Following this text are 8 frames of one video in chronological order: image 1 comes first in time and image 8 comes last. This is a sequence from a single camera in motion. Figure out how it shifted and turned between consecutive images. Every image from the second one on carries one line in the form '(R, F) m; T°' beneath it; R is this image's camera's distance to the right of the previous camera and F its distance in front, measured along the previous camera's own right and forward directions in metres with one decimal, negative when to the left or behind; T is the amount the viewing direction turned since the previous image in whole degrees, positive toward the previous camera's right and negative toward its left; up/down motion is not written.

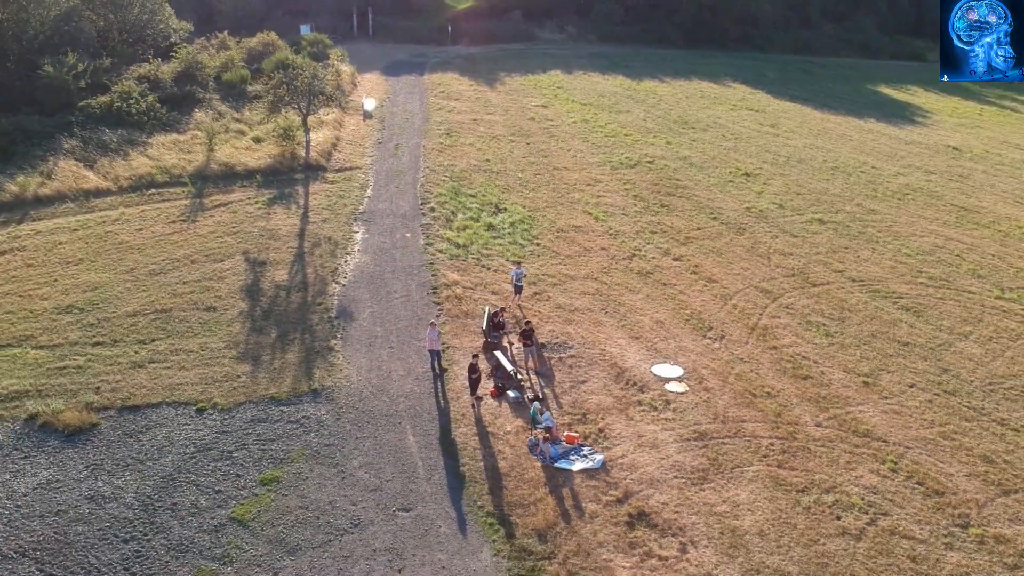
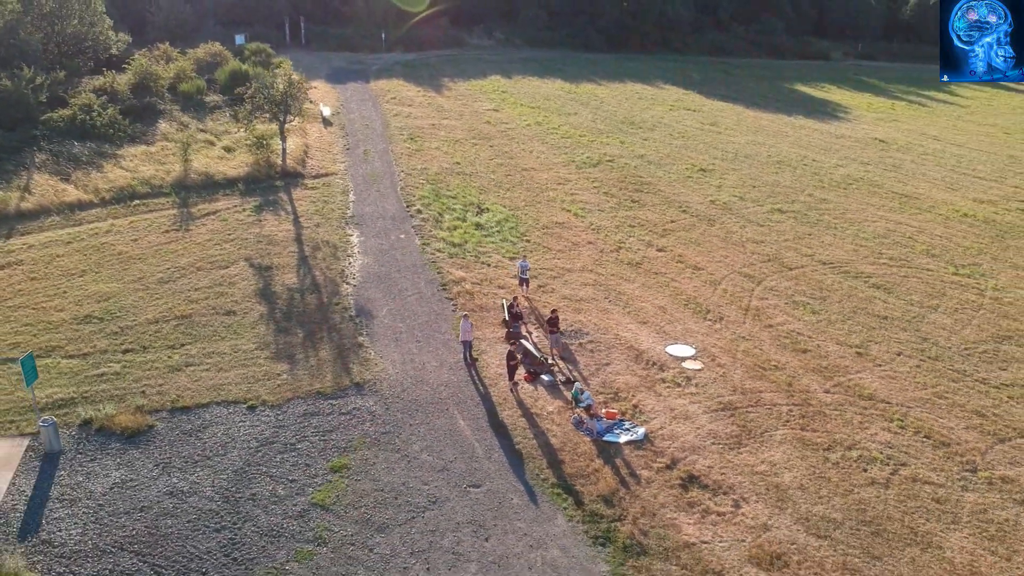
(-2.4, -1.0) m; +6°
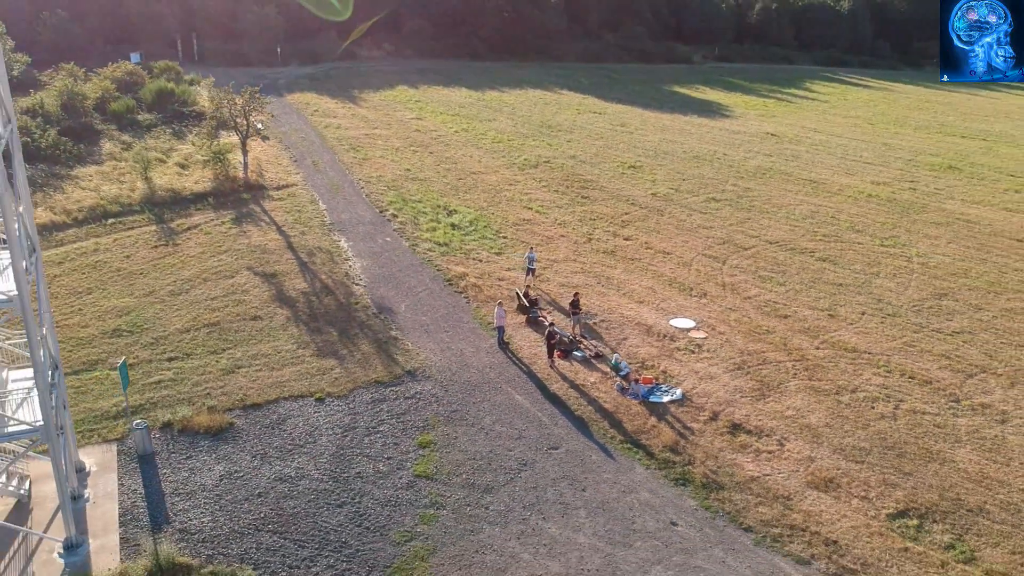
(-3.8, -1.6) m; +9°
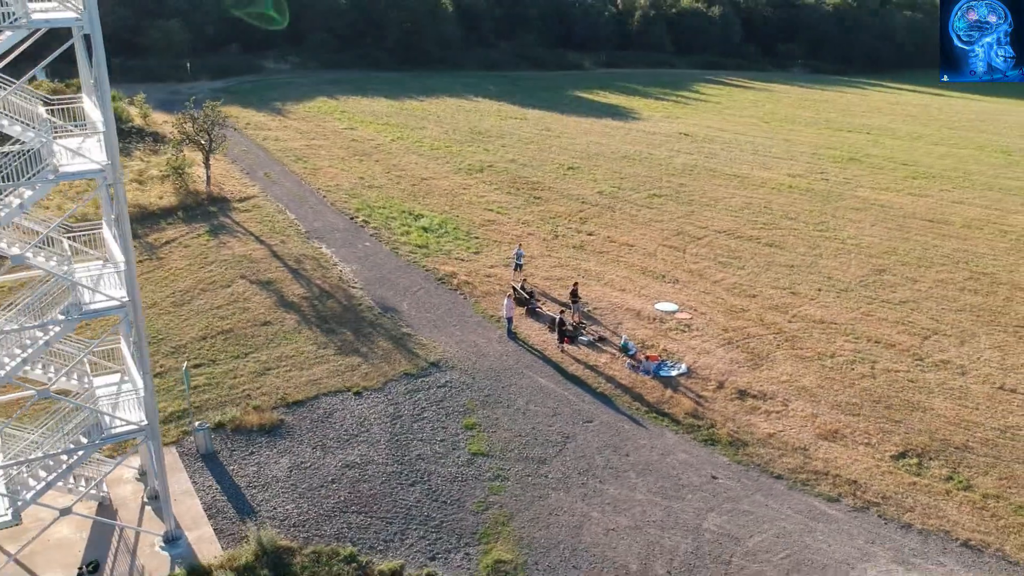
(-3.1, -1.4) m; +8°
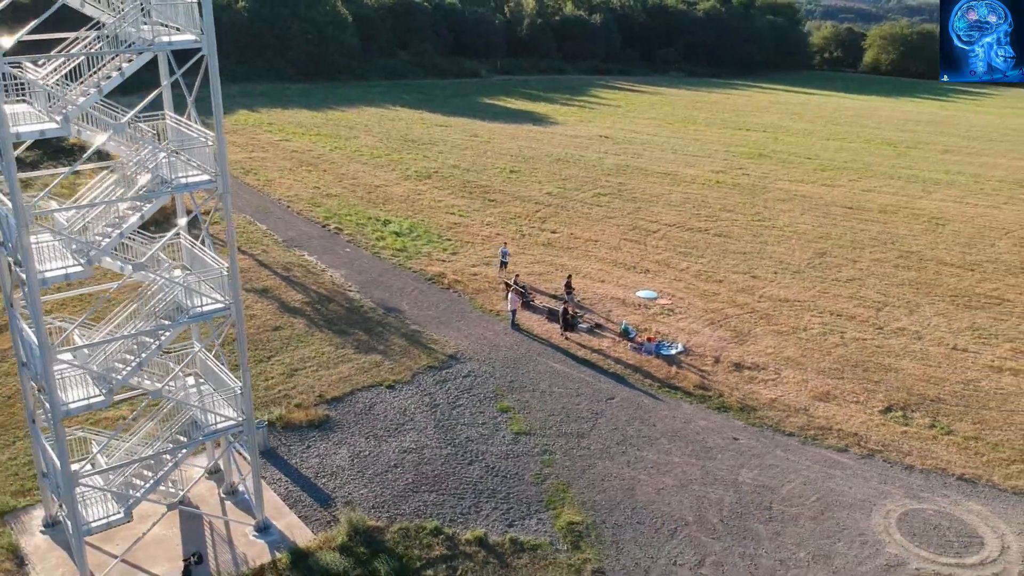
(-3.1, -1.4) m; +7°
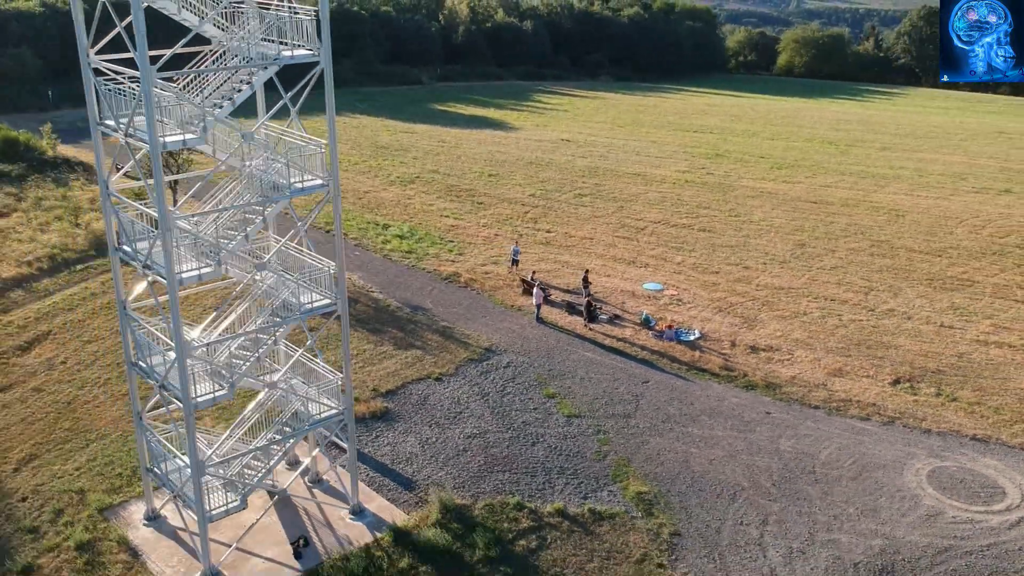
(-2.8, -1.2) m; +5°
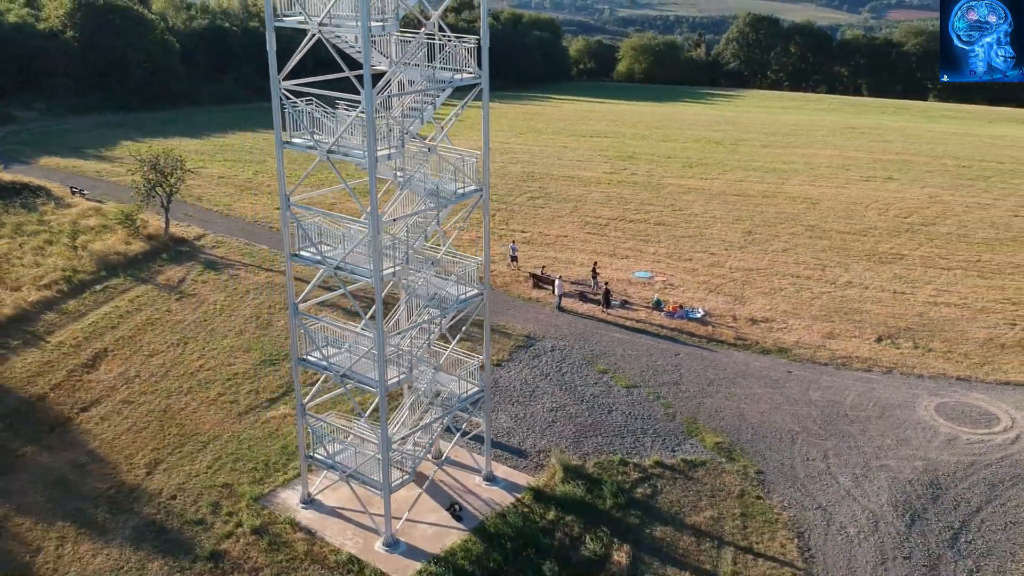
(-5.3, -2.1) m; +10°
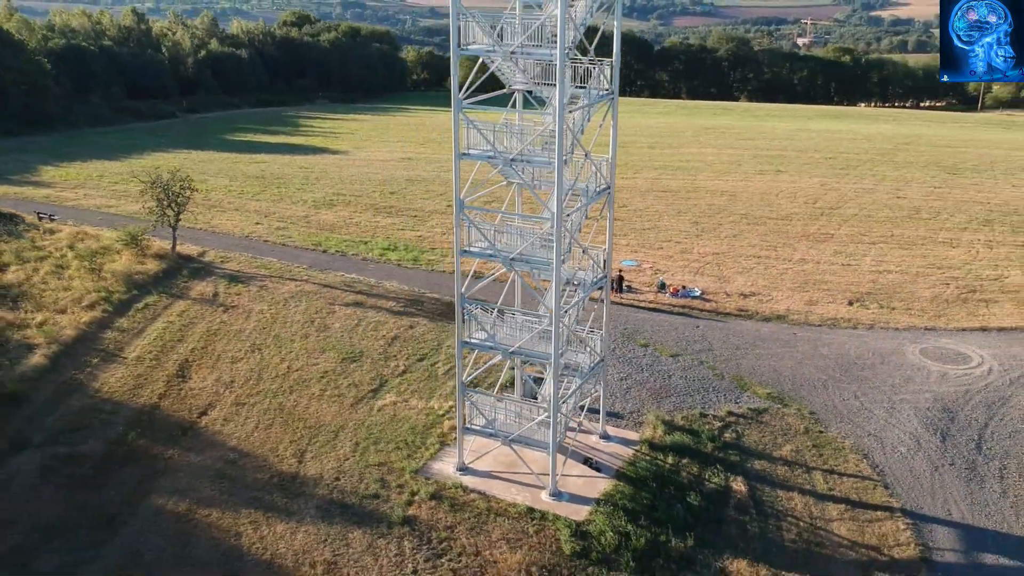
(-6.6, -2.4) m; +11°
